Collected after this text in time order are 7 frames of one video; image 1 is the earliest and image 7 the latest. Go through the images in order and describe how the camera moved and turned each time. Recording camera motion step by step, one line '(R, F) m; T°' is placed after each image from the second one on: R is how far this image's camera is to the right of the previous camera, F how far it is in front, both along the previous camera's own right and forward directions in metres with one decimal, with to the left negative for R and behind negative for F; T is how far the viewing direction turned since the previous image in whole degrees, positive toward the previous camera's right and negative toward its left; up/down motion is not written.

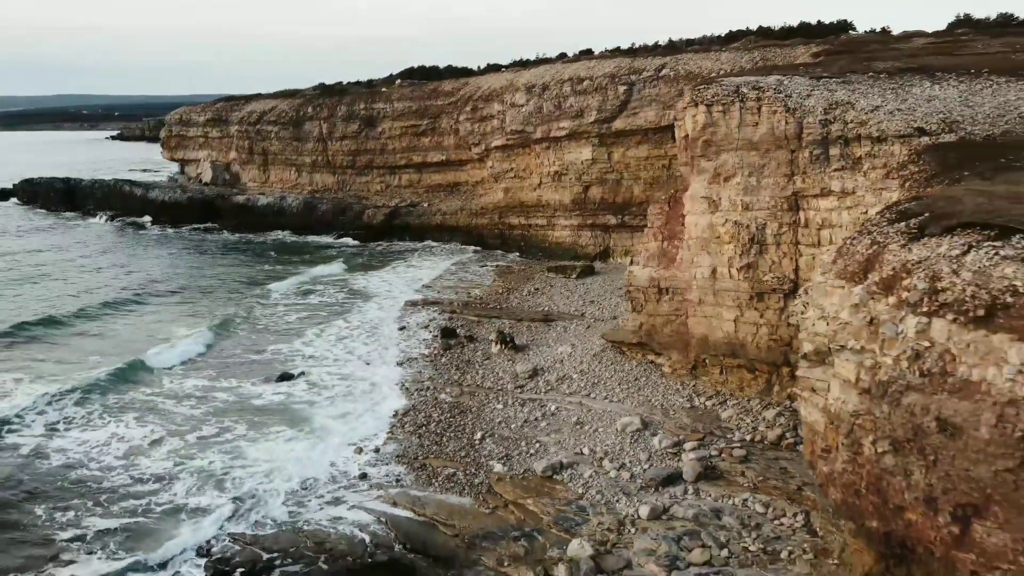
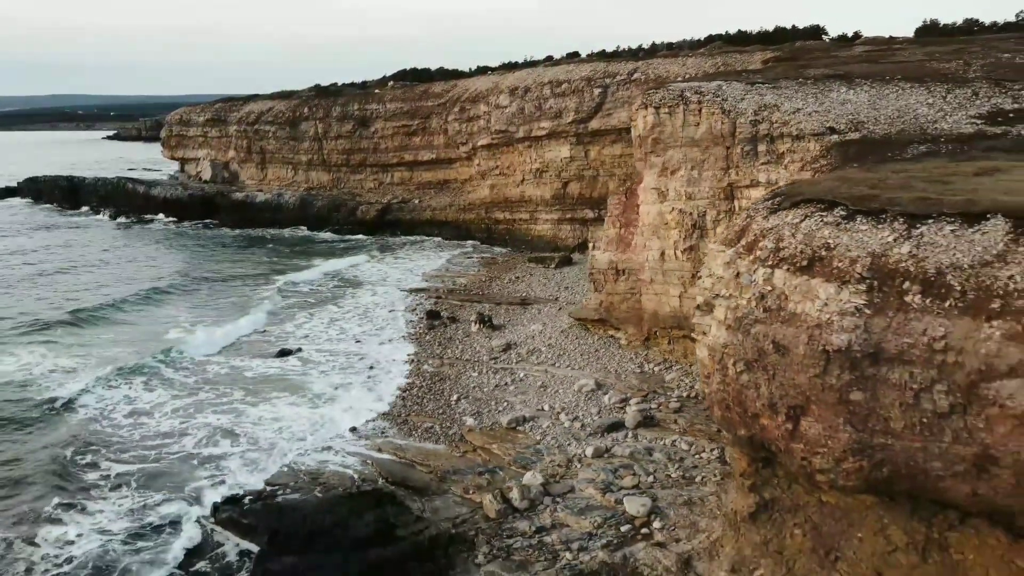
(+0.4, -1.7) m; 0°
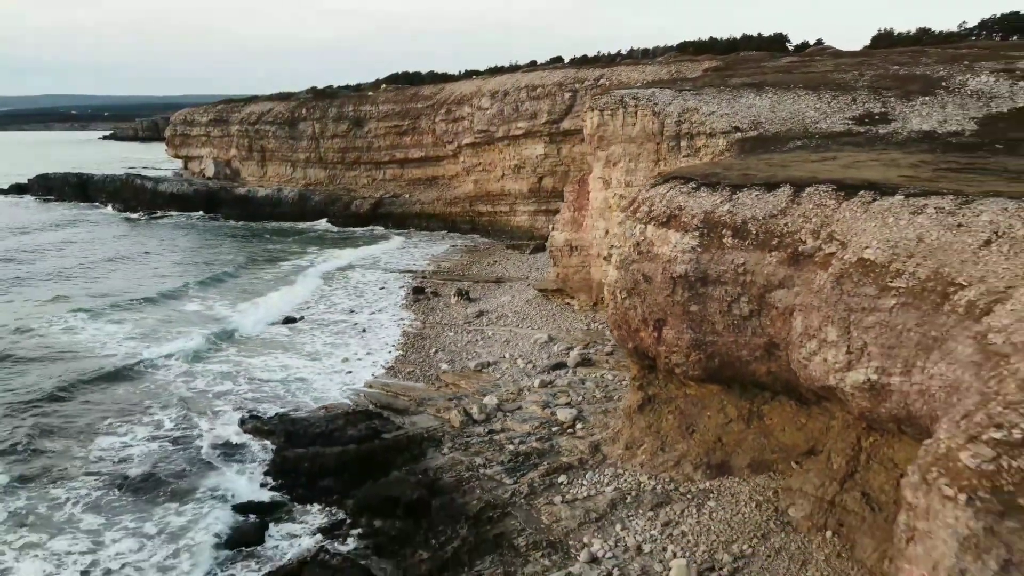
(+0.5, -2.9) m; 0°
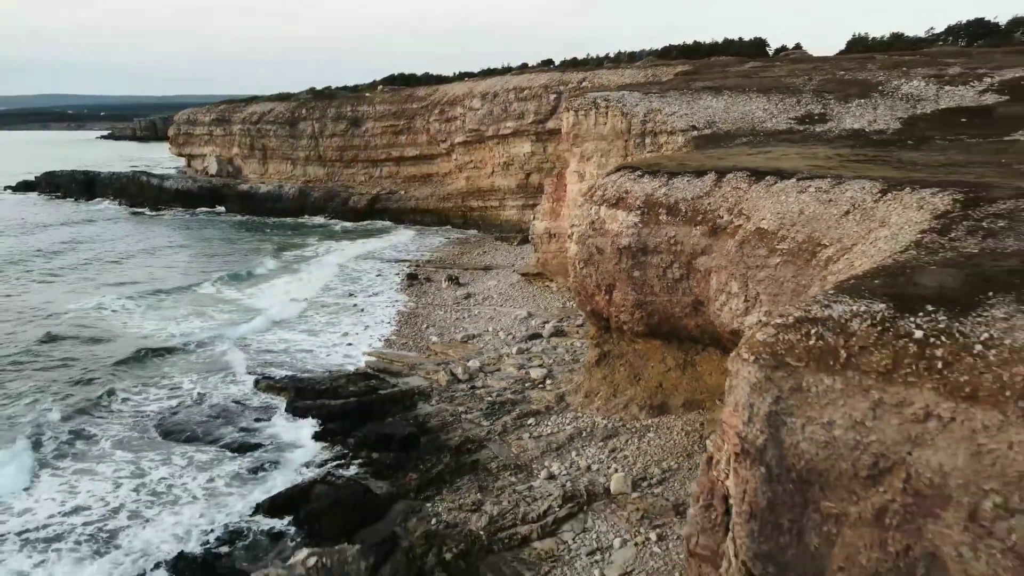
(+0.3, -1.9) m; 0°
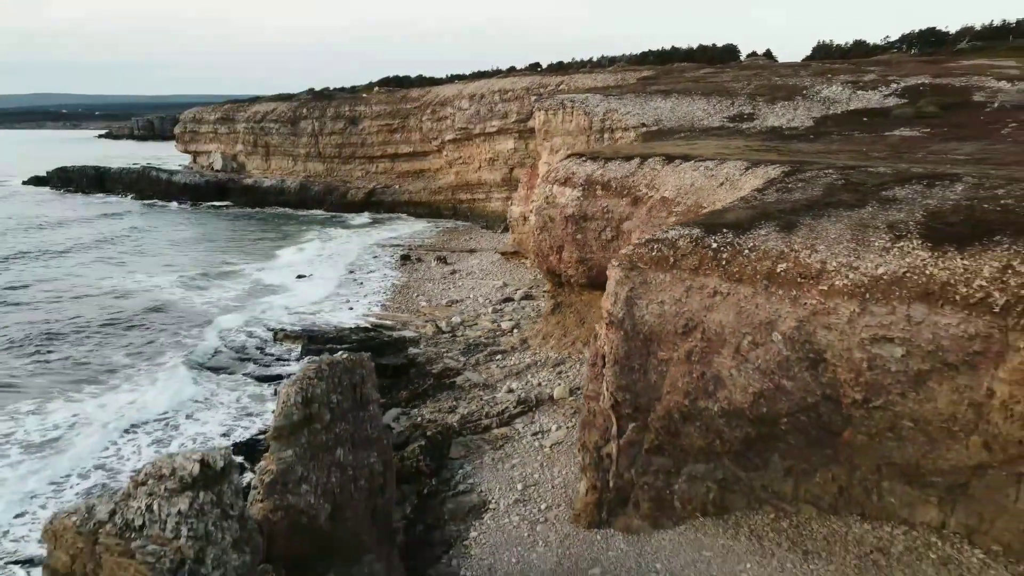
(+0.4, -3.1) m; 0°
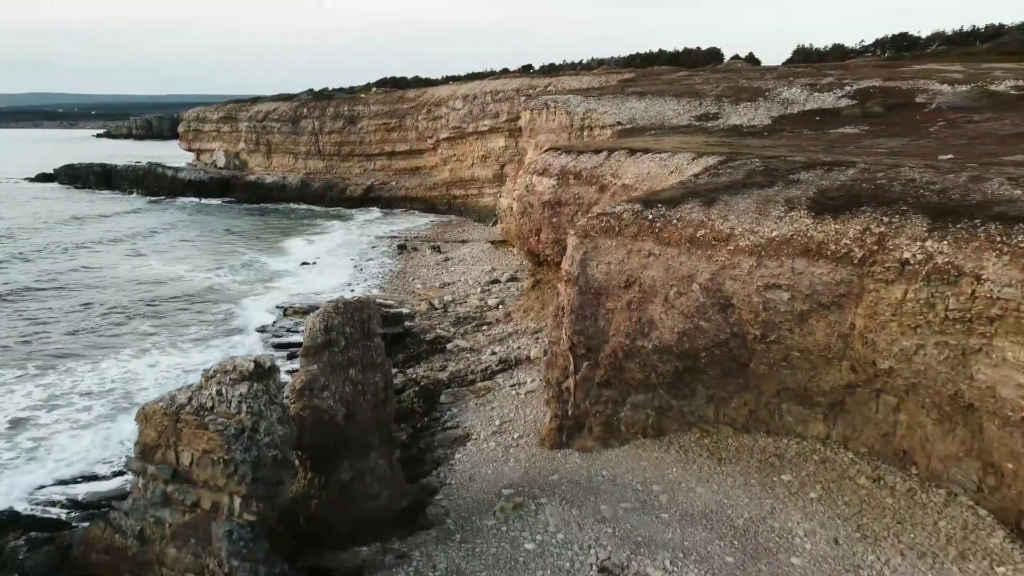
(+0.2, -2.0) m; 0°
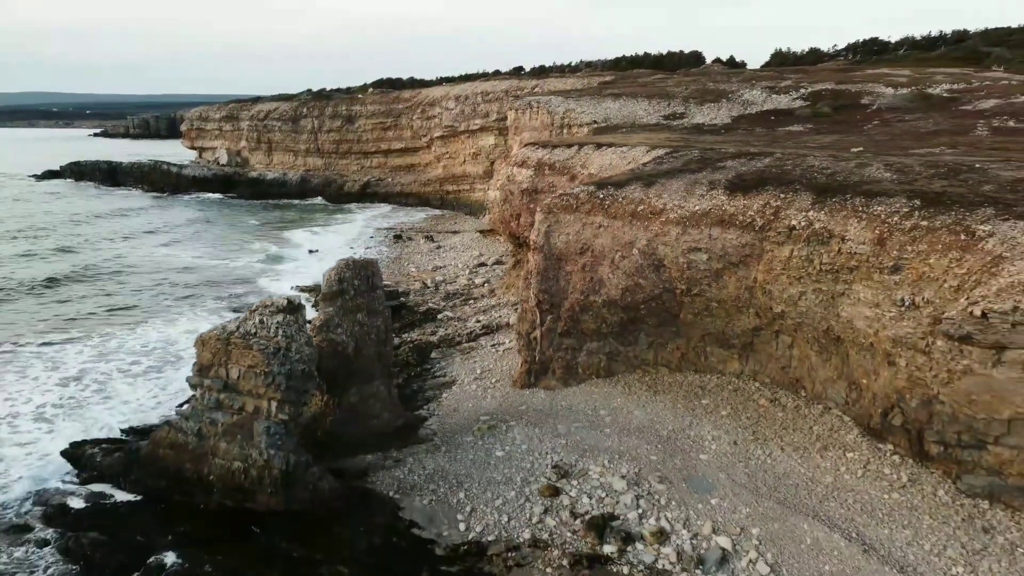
(+0.2, -2.3) m; 0°
